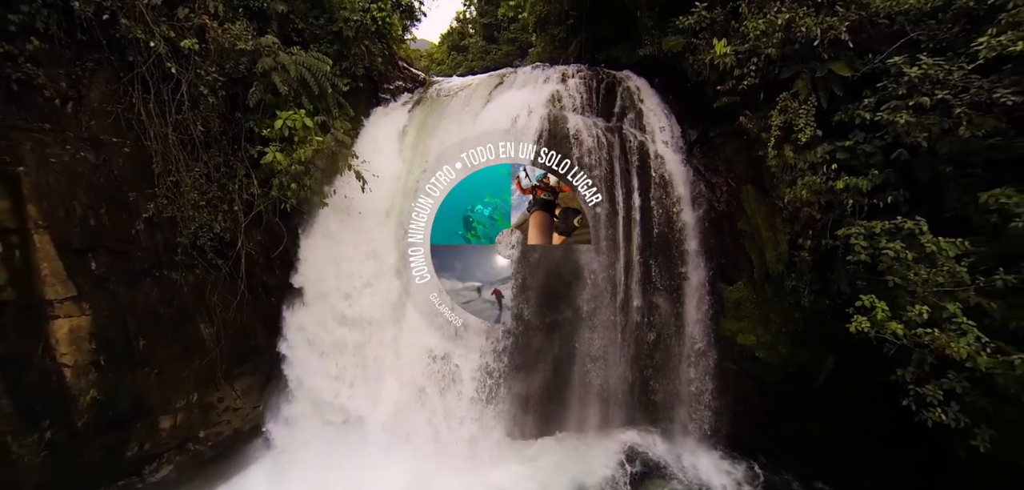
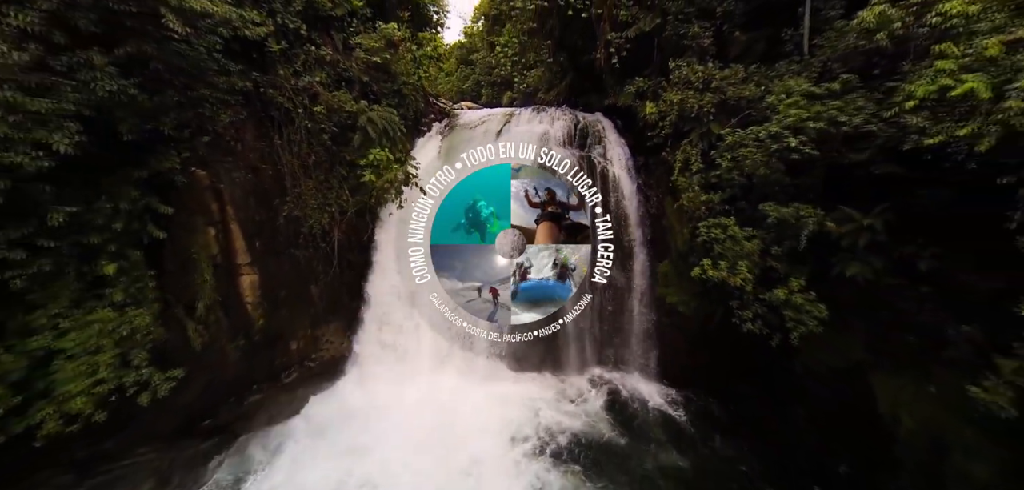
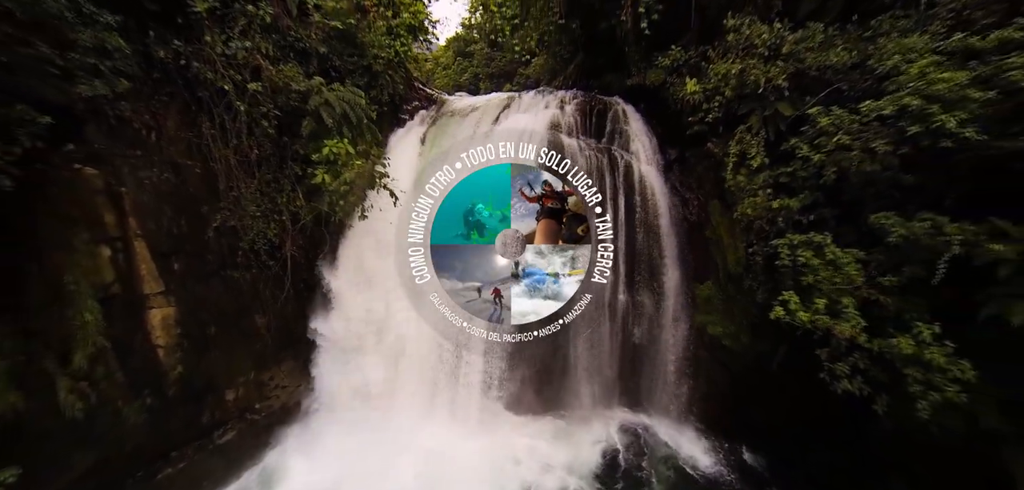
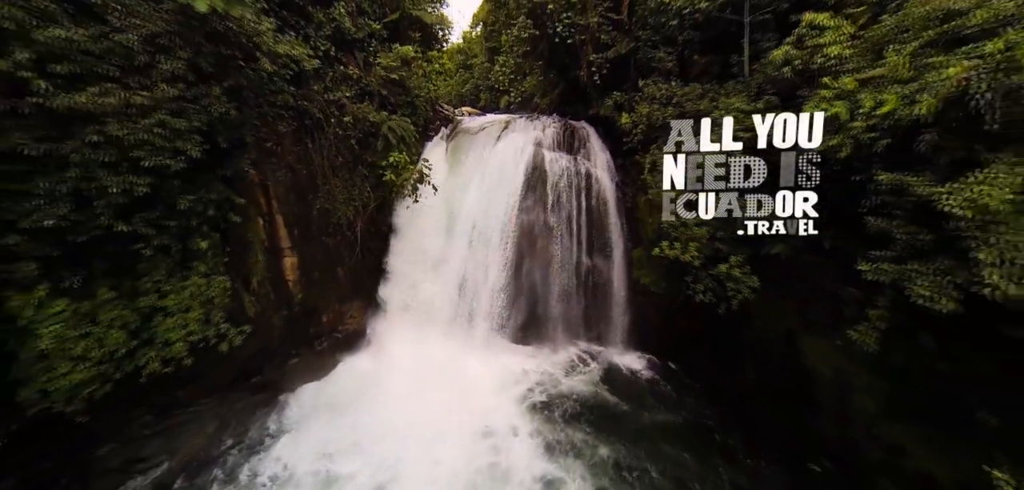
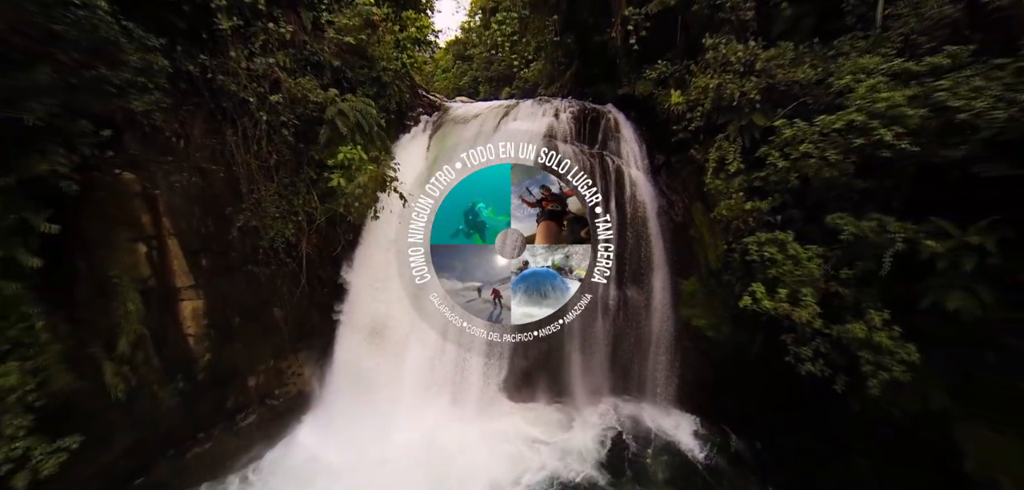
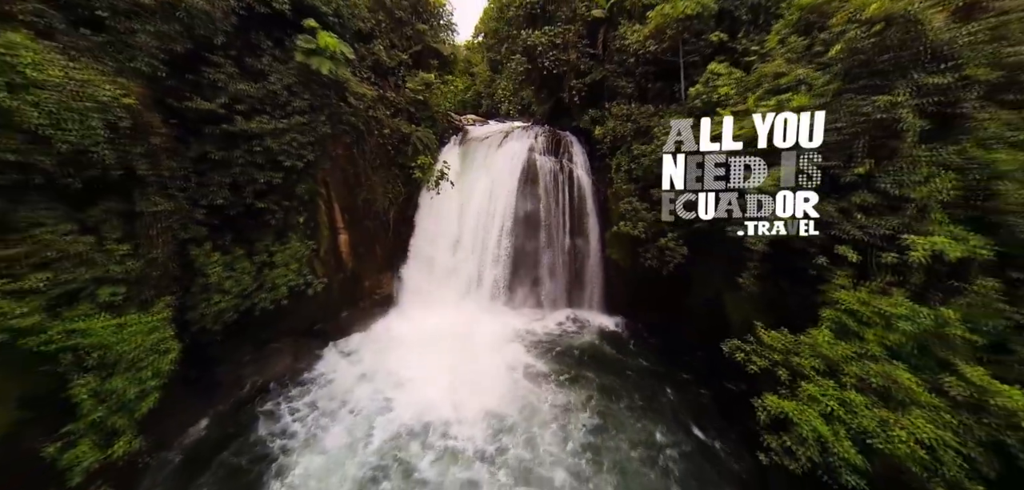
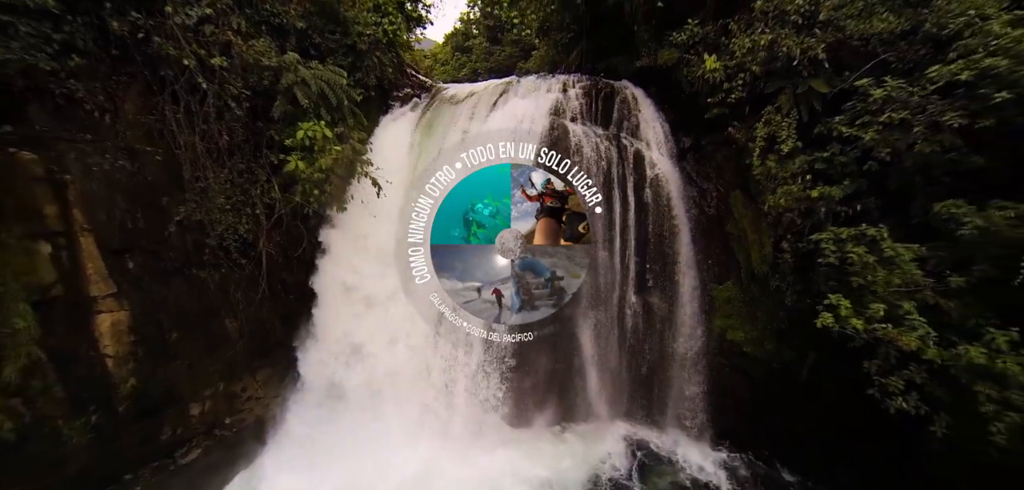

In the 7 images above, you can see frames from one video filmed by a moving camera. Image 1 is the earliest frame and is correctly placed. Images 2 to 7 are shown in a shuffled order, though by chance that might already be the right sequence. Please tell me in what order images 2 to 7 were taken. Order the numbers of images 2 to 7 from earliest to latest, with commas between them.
7, 3, 5, 2, 4, 6
